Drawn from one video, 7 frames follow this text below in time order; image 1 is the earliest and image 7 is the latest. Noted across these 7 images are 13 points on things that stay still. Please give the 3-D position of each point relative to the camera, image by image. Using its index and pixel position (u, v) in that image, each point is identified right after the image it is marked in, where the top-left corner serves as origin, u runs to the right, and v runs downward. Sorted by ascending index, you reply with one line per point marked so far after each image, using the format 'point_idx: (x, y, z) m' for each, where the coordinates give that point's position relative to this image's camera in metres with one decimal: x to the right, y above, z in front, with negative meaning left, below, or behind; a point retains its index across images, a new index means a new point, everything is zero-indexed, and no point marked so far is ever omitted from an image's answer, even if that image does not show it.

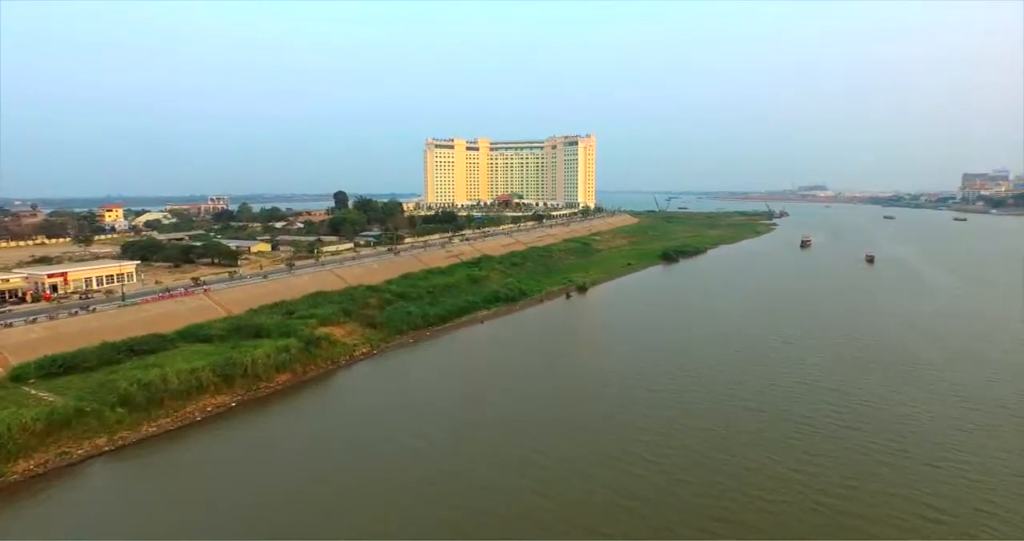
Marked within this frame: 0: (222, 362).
0: (-7.9, -2.5, +15.0) m
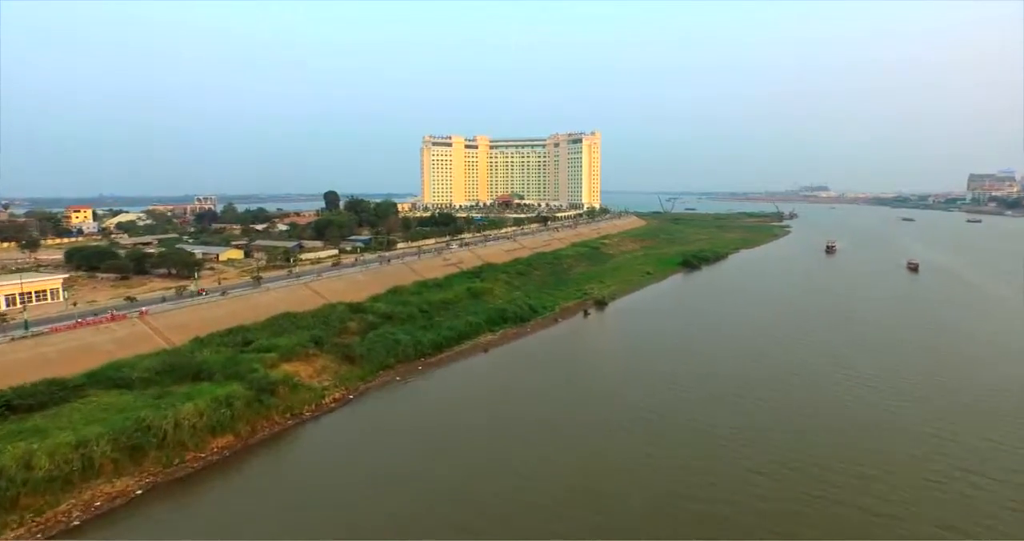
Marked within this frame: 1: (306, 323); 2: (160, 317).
0: (-7.5, -3.1, +10.8) m
1: (-7.0, -1.8, +18.7) m
2: (-10.9, -1.4, +17.1) m
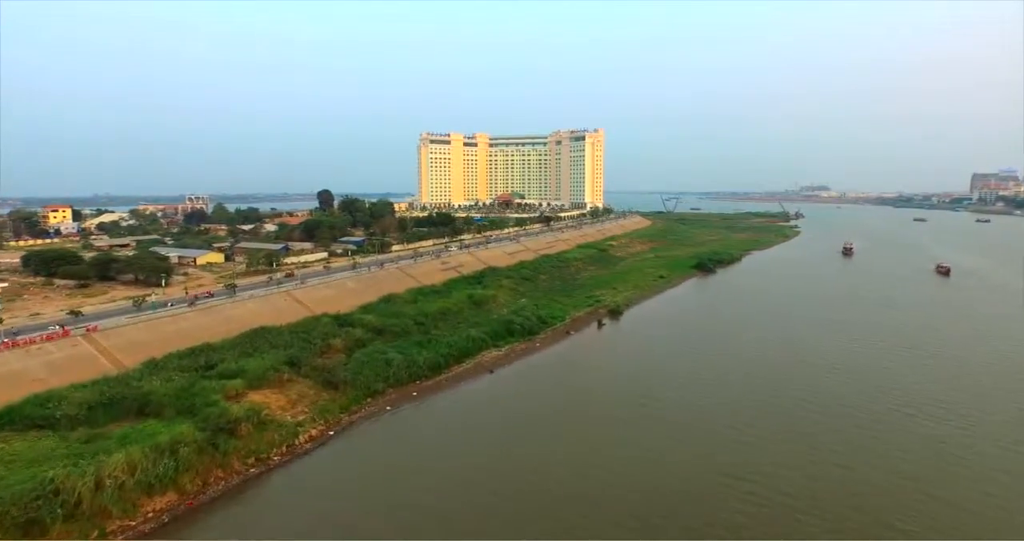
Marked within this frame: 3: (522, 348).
0: (-7.2, -3.3, +8.2) m
1: (-6.7, -2.0, +16.1) m
2: (-10.7, -1.7, +14.6) m
3: (+0.4, -2.8, +19.7) m
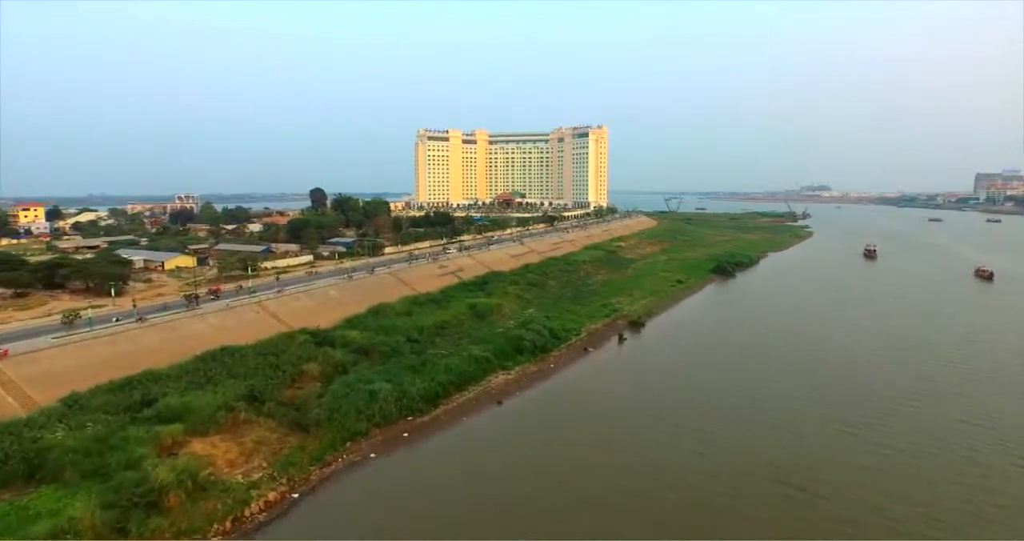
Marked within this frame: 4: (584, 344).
0: (-6.9, -3.6, +5.3) m
1: (-6.4, -2.3, +13.2) m
2: (-10.3, -1.9, +11.6) m
3: (+0.7, -3.1, +16.8) m
4: (+2.5, -2.6, +19.5) m
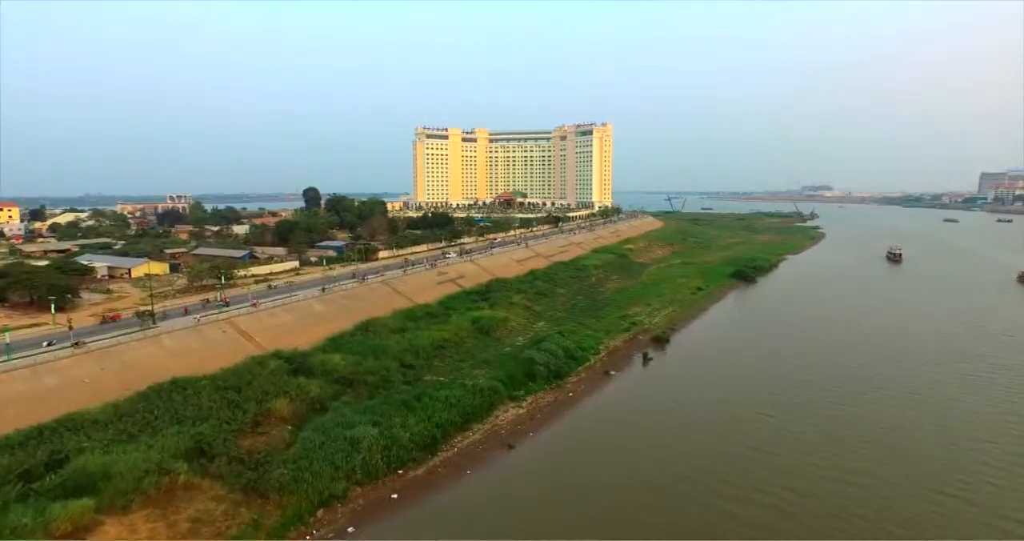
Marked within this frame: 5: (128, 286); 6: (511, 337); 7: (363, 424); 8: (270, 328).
0: (-6.6, -3.9, +2.7) m
1: (-6.1, -2.6, +10.6) m
2: (-10.0, -2.2, +9.1) m
3: (+1.0, -3.4, +14.2) m
4: (+2.8, -2.9, +16.9) m
5: (-13.8, -0.6, +19.7) m
6: (0.0, -2.1, +18.4) m
7: (-3.0, -3.0, +10.9) m
8: (-7.0, -1.6, +15.9) m
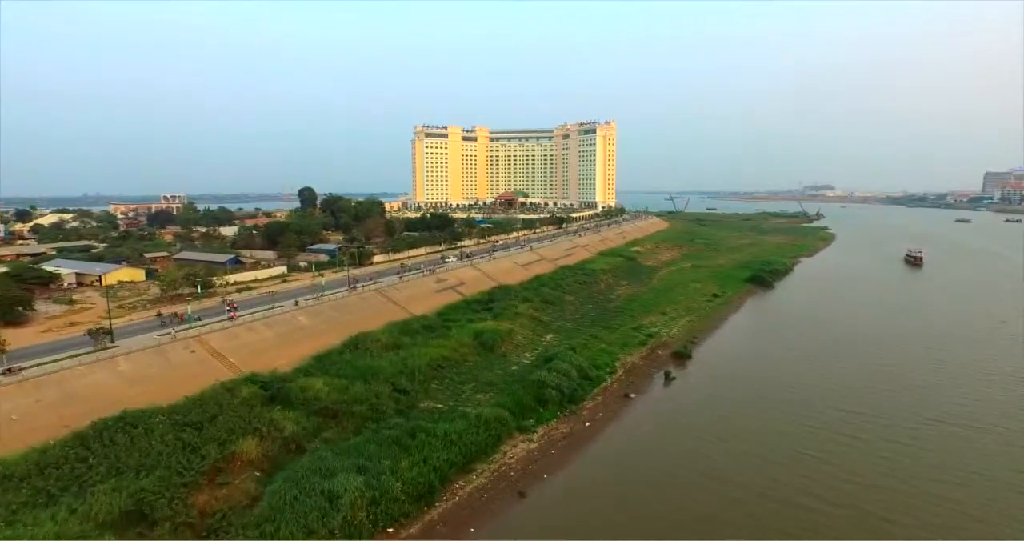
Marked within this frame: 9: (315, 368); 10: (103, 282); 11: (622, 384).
0: (-6.4, -4.2, +0.9) m
1: (-5.9, -2.9, +8.8) m
2: (-9.8, -2.5, +7.3) m
3: (+1.2, -3.6, +12.4) m
4: (+3.0, -3.2, +15.1) m
5: (-13.6, -0.8, +17.9) m
6: (+0.2, -2.4, +16.6) m
7: (-2.8, -3.3, +9.1) m
8: (-6.8, -1.9, +14.1) m
9: (-4.9, -2.4, +13.6) m
10: (-14.7, -0.4, +19.7) m
11: (+3.1, -3.1, +15.4) m
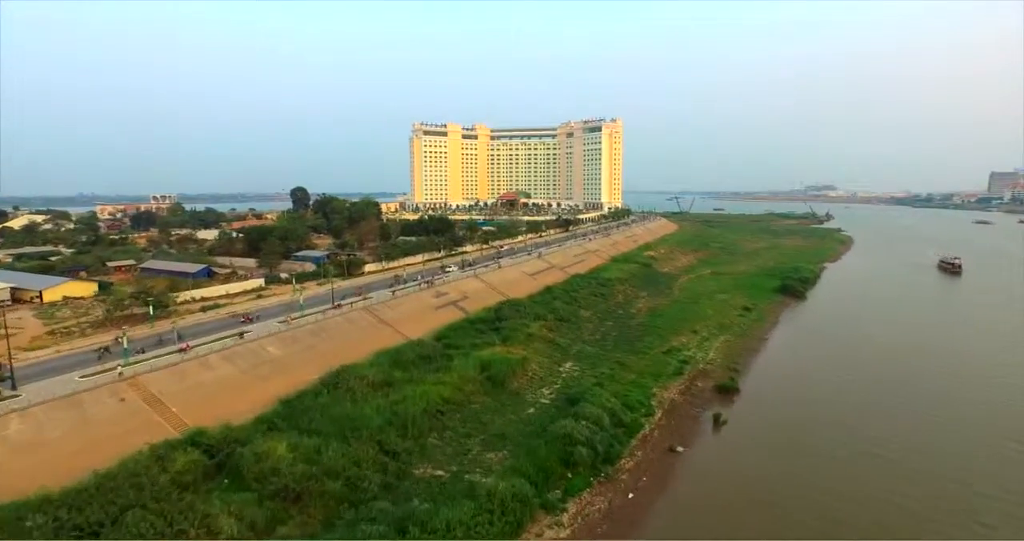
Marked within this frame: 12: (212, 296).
0: (-6.0, -4.6, -2.0) m
1: (-5.5, -3.3, +5.9) m
2: (-9.4, -3.0, +4.3) m
3: (+1.6, -4.1, +9.5) m
4: (+3.4, -3.7, +12.2) m
5: (-13.3, -1.3, +15.0) m
6: (+0.5, -2.9, +13.7) m
7: (-2.4, -3.8, +6.2) m
8: (-6.4, -2.4, +11.2) m
9: (-4.5, -2.8, +10.7) m
10: (-14.3, -0.9, +16.7) m
11: (+3.4, -3.6, +12.5) m
12: (-9.9, -0.8, +18.3) m
